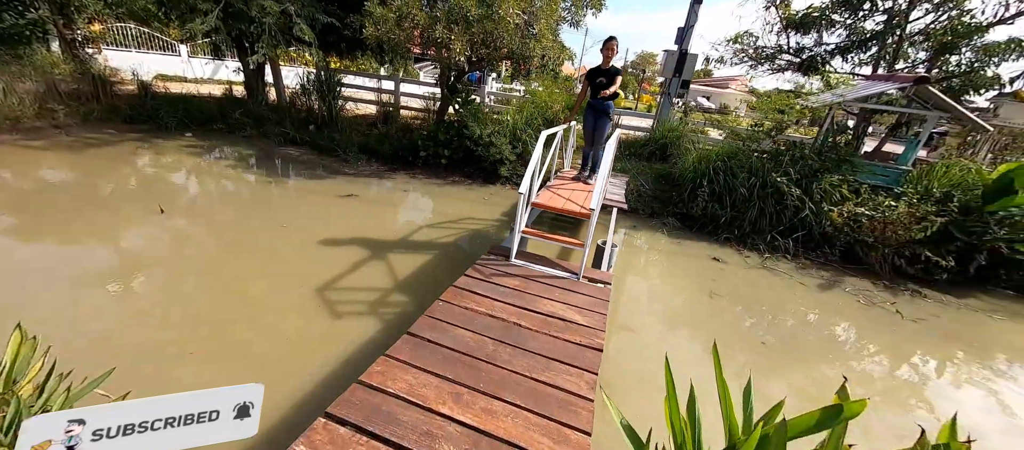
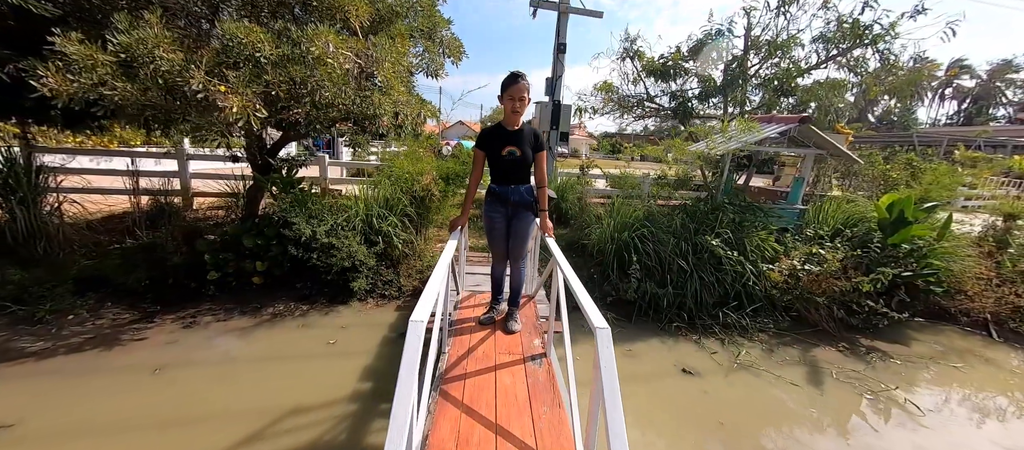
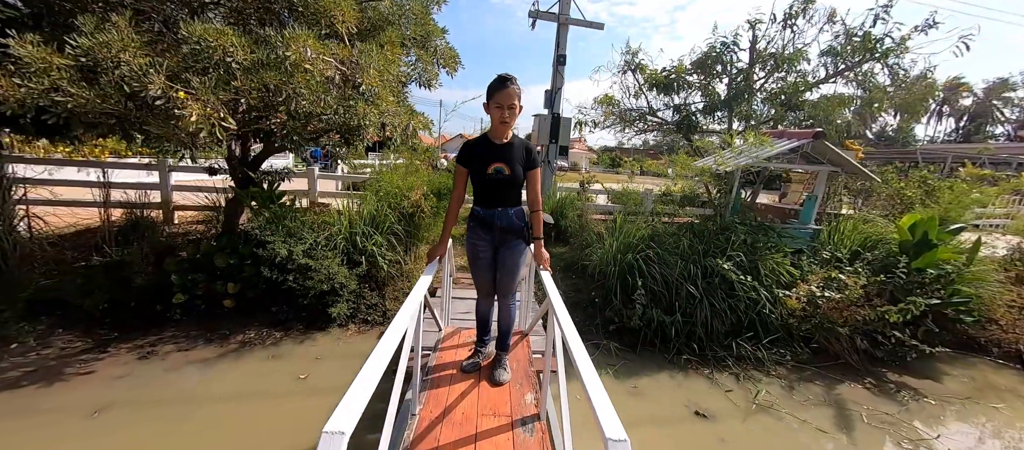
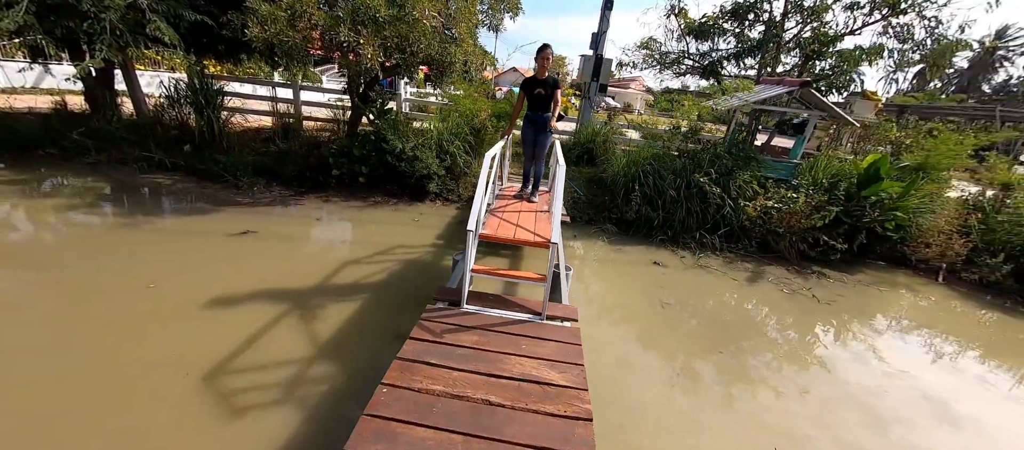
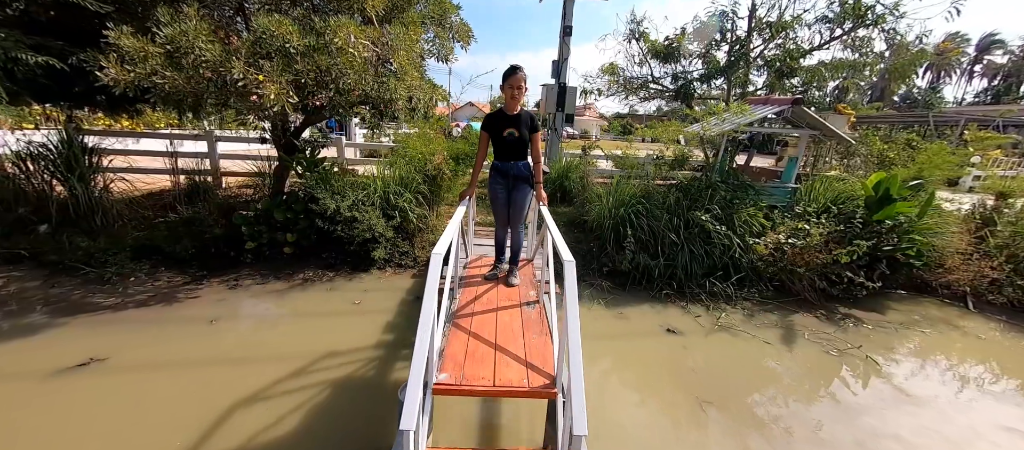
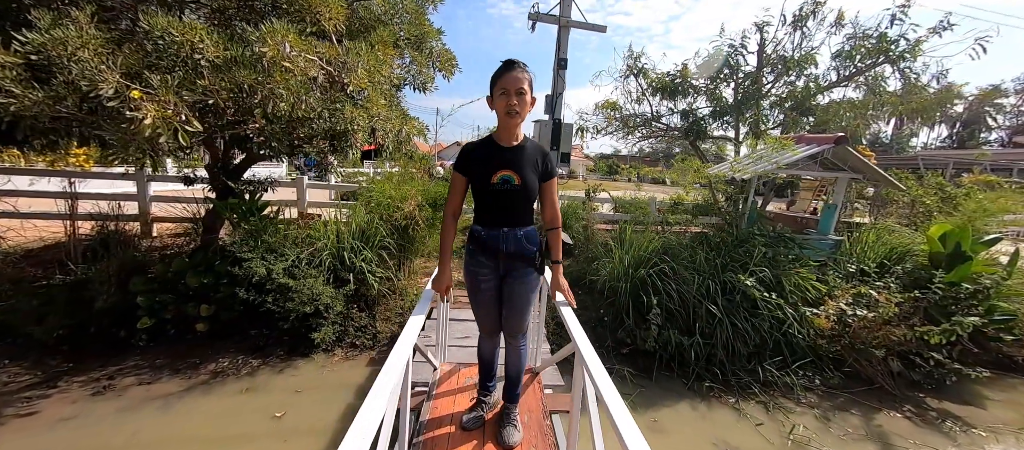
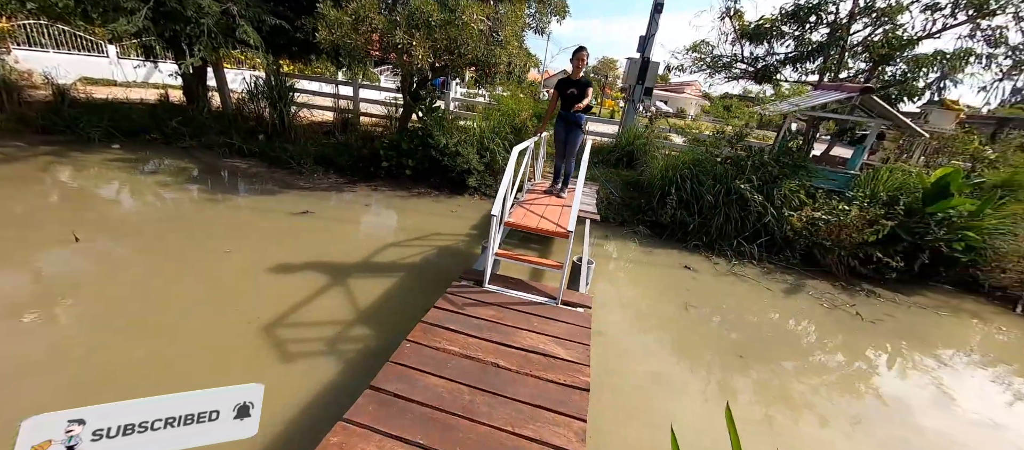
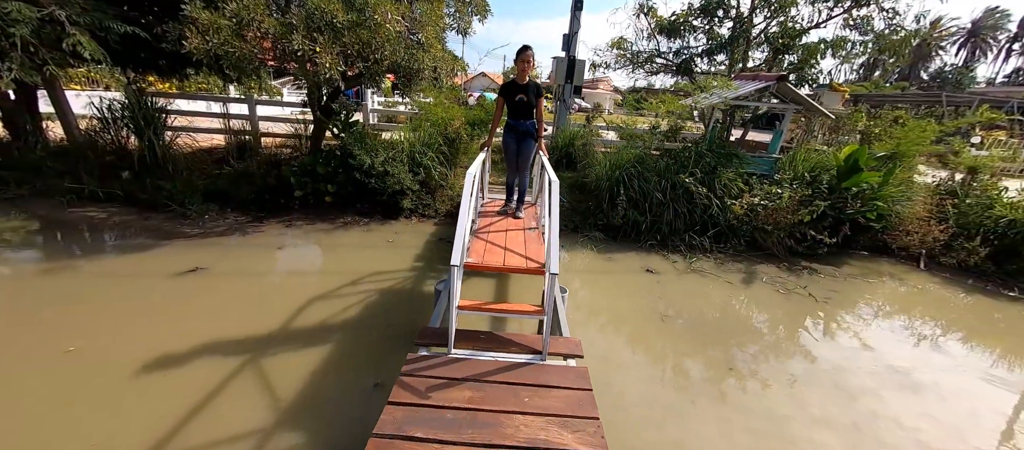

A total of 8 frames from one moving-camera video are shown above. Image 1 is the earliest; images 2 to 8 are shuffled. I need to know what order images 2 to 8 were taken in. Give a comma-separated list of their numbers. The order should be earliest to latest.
7, 4, 8, 5, 2, 3, 6
